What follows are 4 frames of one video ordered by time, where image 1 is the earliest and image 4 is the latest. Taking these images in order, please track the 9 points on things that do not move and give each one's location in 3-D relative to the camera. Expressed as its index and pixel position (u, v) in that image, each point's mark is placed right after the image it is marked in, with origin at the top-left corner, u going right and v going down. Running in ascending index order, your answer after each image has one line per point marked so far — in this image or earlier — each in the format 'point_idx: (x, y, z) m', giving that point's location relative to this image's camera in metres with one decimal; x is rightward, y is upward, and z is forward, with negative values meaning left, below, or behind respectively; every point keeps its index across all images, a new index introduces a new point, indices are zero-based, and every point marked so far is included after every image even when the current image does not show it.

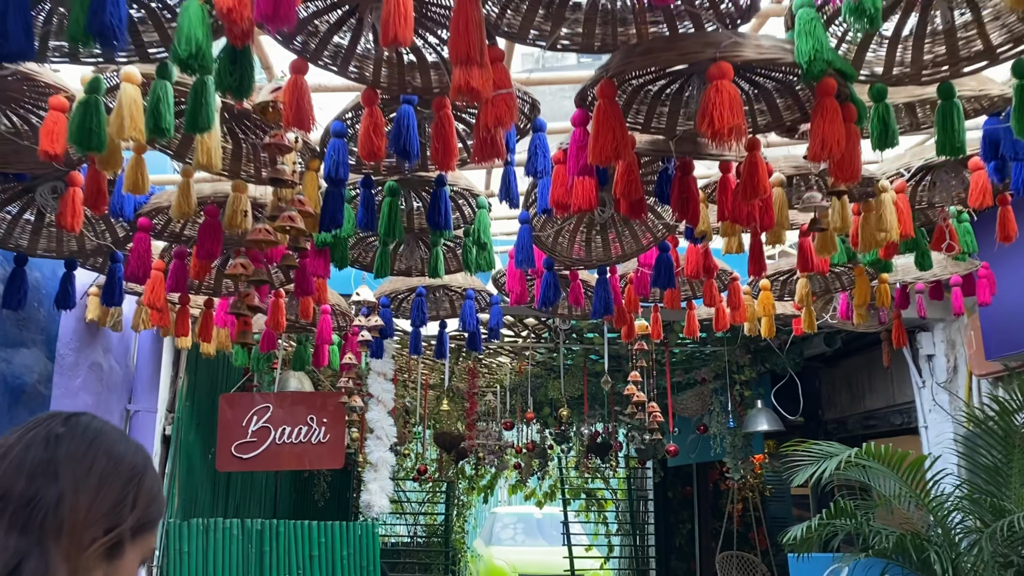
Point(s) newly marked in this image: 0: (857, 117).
0: (+0.8, +0.4, +1.9) m
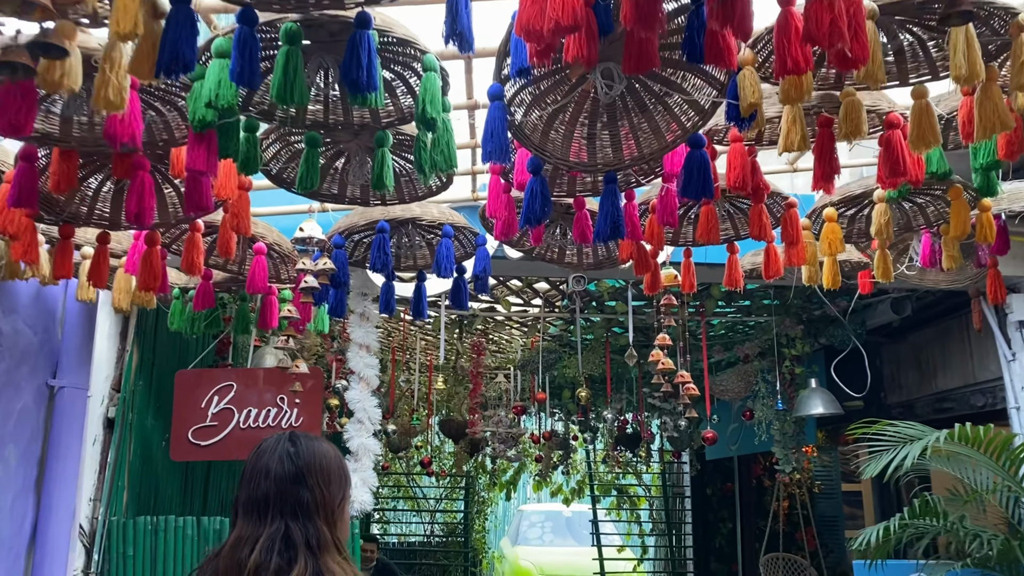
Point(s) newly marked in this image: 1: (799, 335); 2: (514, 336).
0: (+0.6, +0.6, +1.0) m
1: (+1.8, -0.3, +5.3) m
2: (0.0, -0.3, +5.9) m
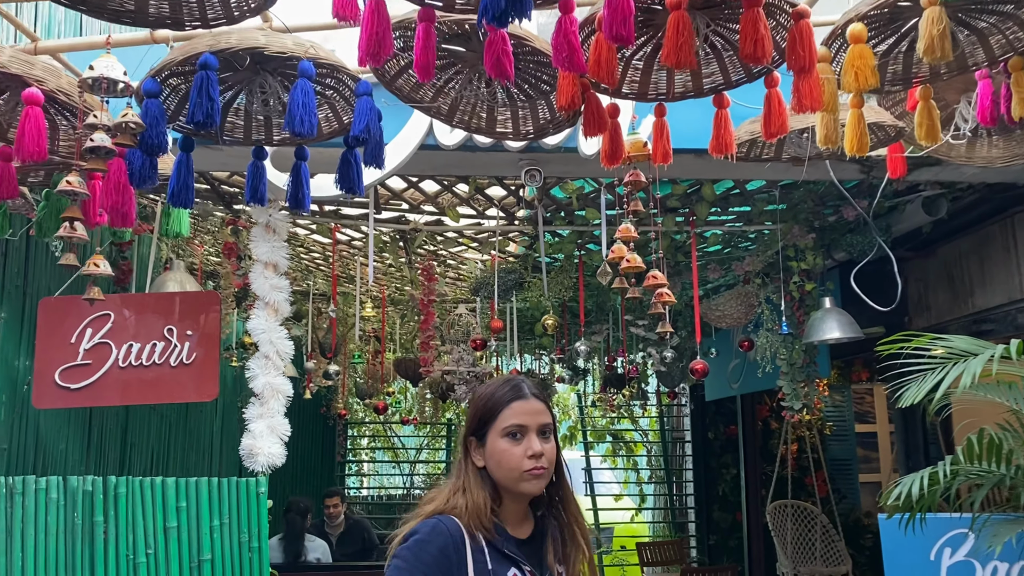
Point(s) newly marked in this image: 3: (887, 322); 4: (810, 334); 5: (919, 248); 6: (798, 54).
0: (+0.4, +0.9, +0.1) m
1: (+1.5, +0.2, +4.4) m
2: (-0.2, +0.2, +5.0) m
3: (+2.3, -0.2, +5.3) m
4: (+1.5, -0.2, +4.2) m
5: (+2.4, +0.2, +5.1) m
6: (+0.7, +0.5, +2.0) m
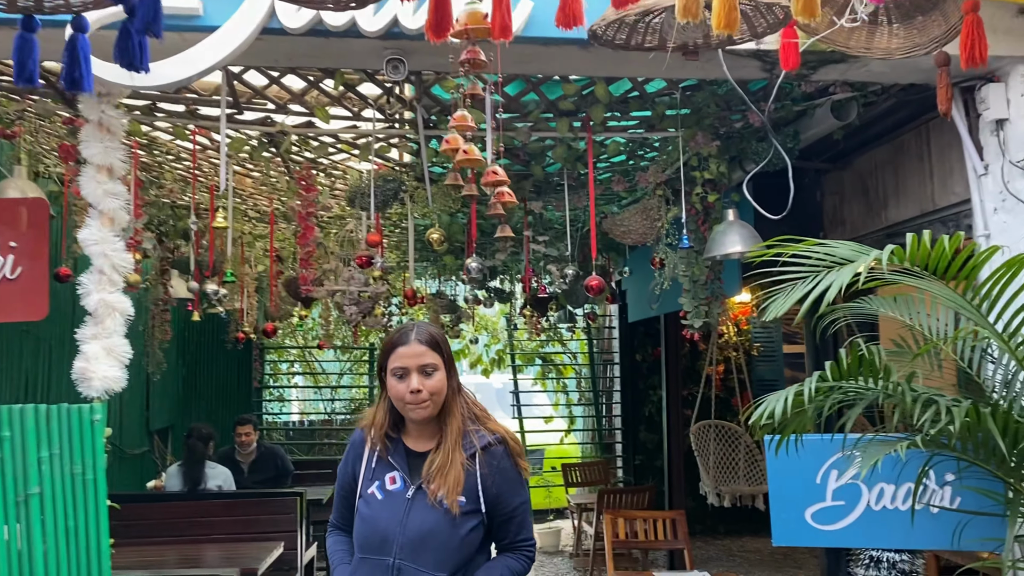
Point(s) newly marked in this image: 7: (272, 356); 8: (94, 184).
0: (0.0, +0.9, -0.3) m
1: (+1.0, +0.6, +4.1) m
2: (-0.8, +0.6, +4.6) m
3: (+1.7, +0.3, +5.1) m
4: (+0.9, +0.2, +4.0) m
5: (+1.8, +0.7, +4.8) m
6: (+0.2, +0.7, +1.6) m
7: (-2.5, -0.7, +9.0) m
8: (-1.6, +0.4, +3.2) m
